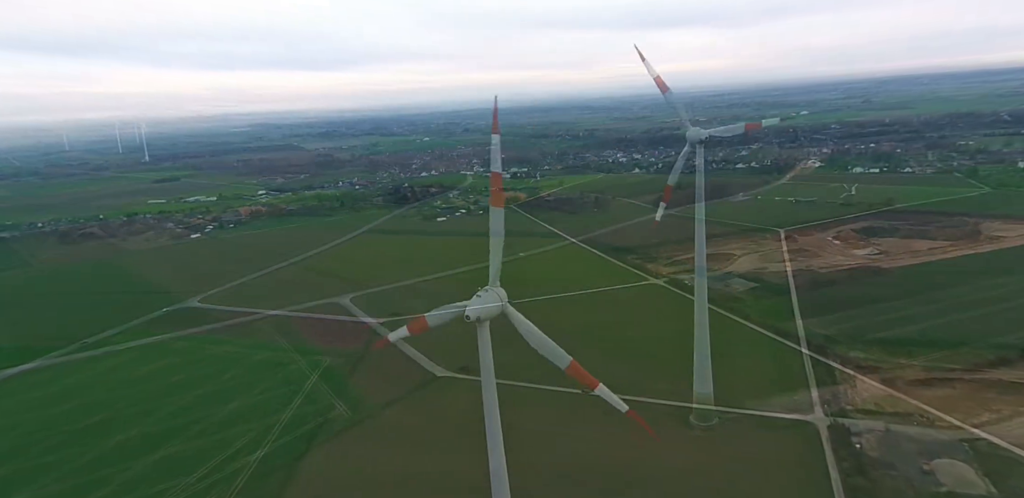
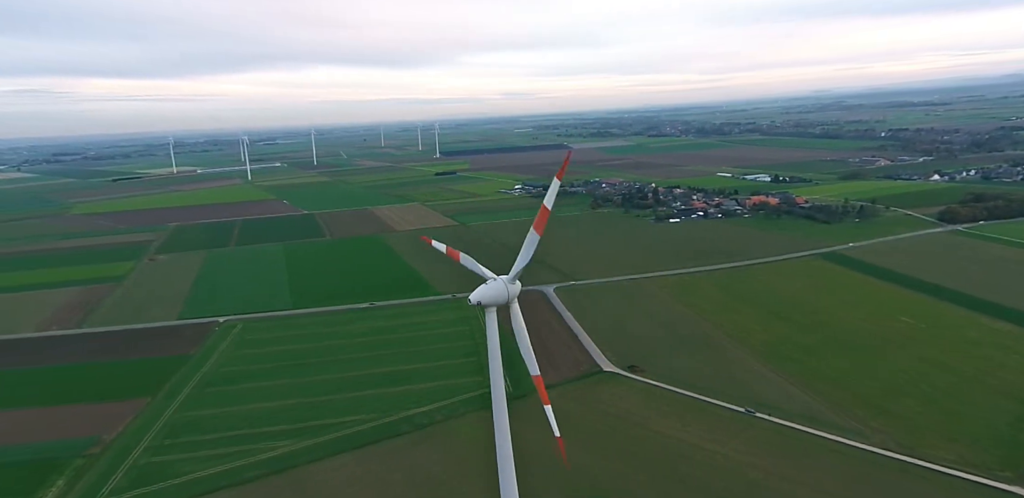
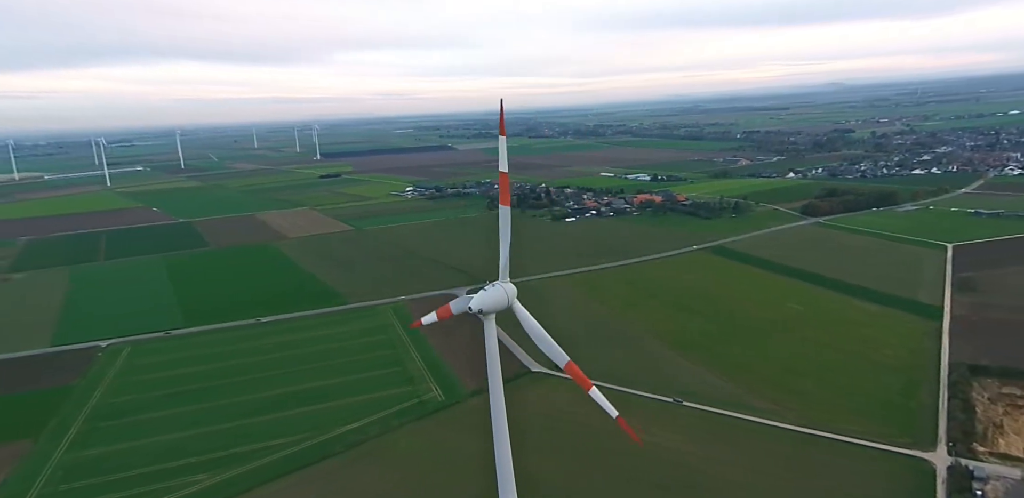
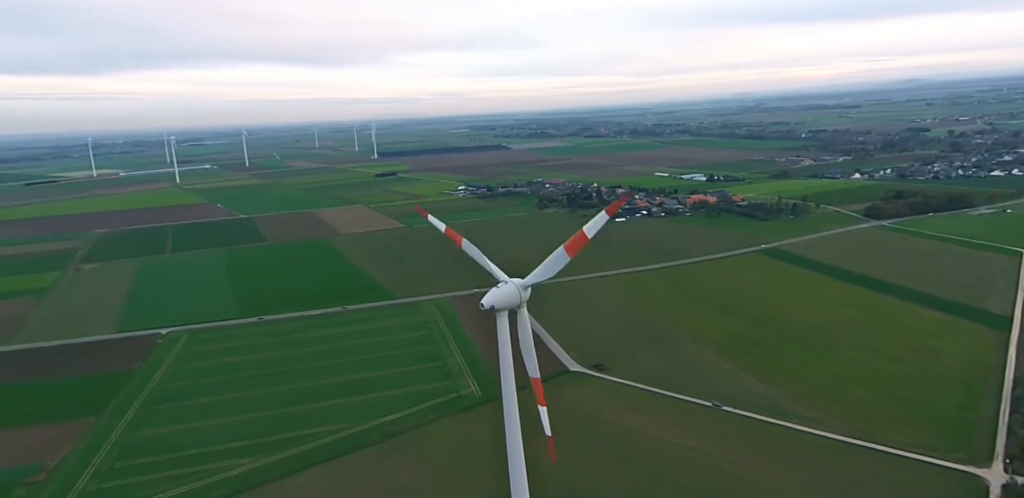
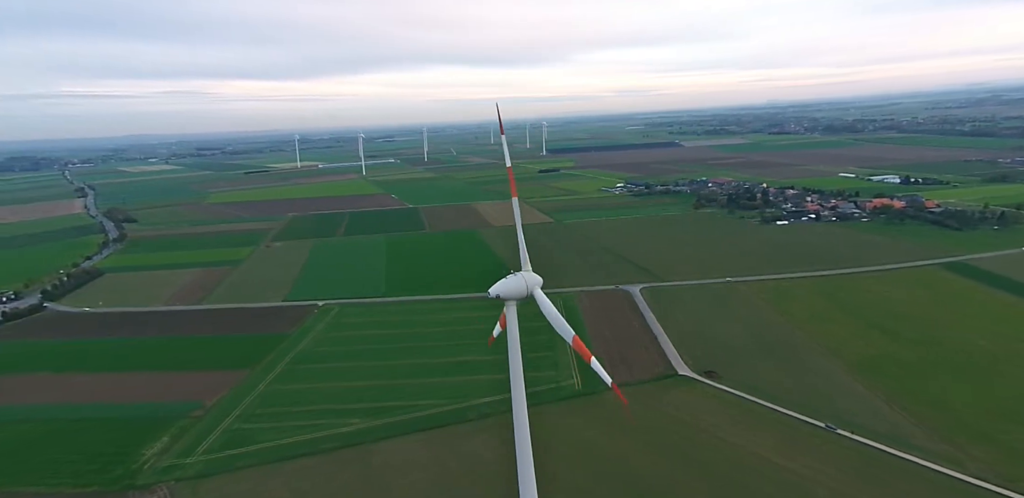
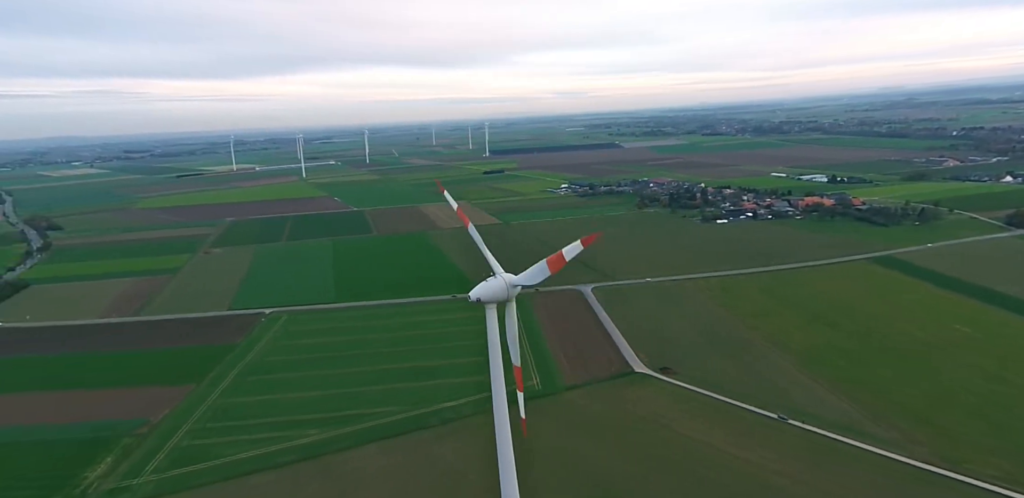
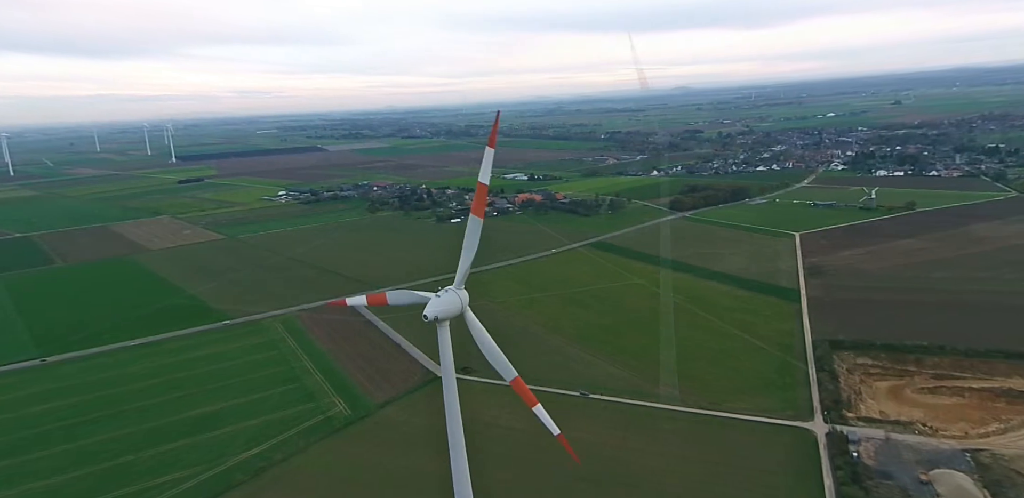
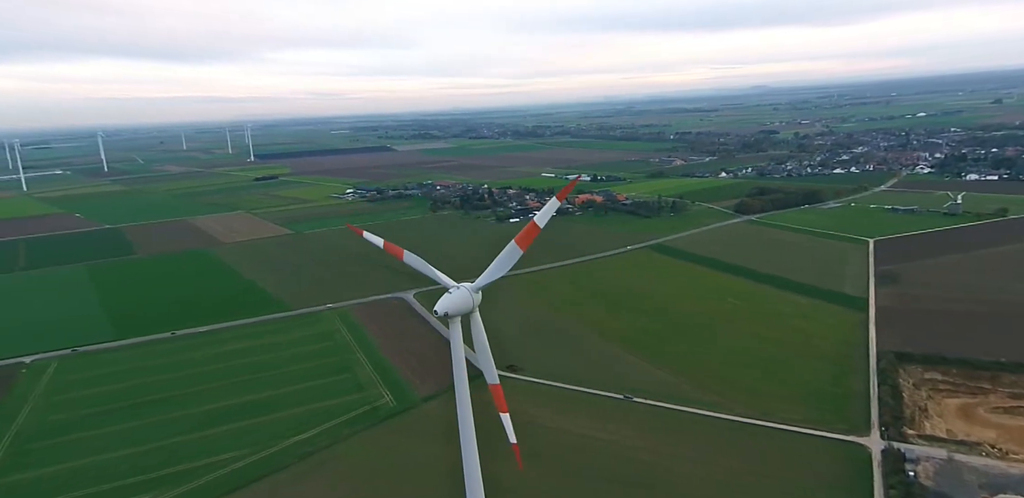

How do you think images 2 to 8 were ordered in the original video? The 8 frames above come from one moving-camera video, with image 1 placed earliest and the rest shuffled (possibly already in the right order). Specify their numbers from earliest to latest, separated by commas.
7, 8, 3, 4, 2, 6, 5
